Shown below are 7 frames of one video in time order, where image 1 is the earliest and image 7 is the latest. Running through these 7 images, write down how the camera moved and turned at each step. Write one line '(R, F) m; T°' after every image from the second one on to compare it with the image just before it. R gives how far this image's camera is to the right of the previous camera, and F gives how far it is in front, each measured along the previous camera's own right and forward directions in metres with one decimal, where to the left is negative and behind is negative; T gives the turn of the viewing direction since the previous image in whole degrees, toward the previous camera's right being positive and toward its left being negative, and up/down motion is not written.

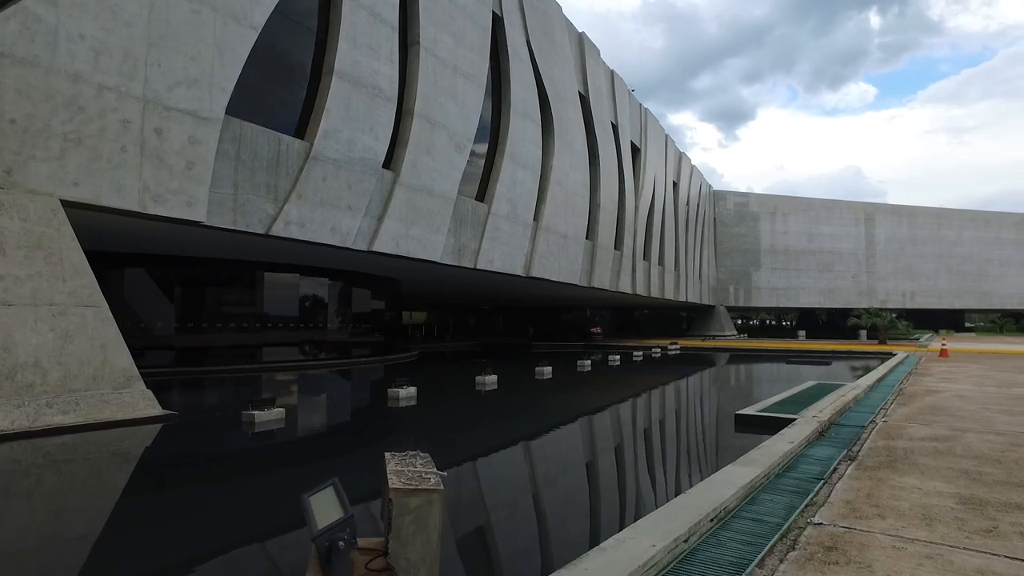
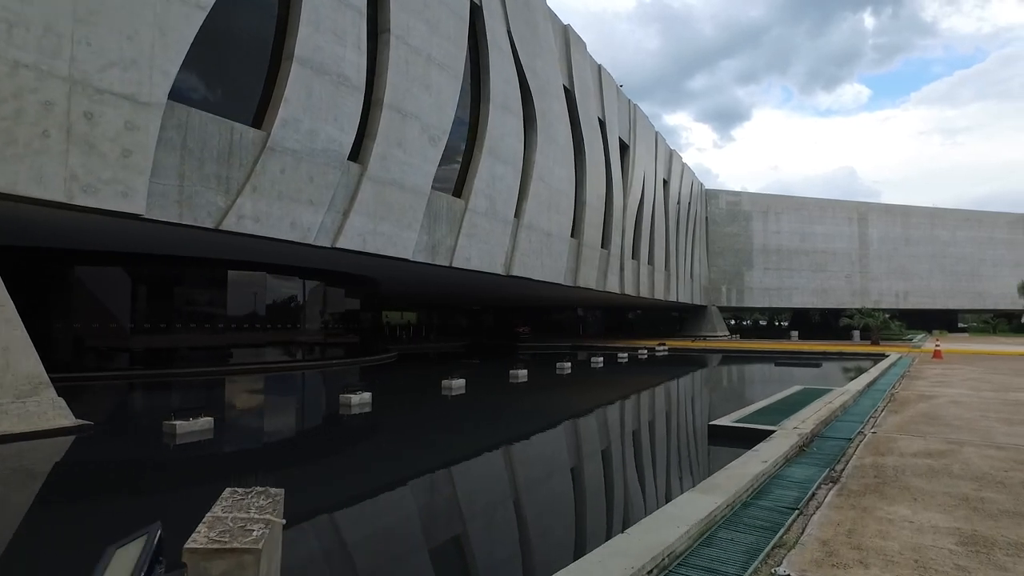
(+0.3, +0.5) m; 0°
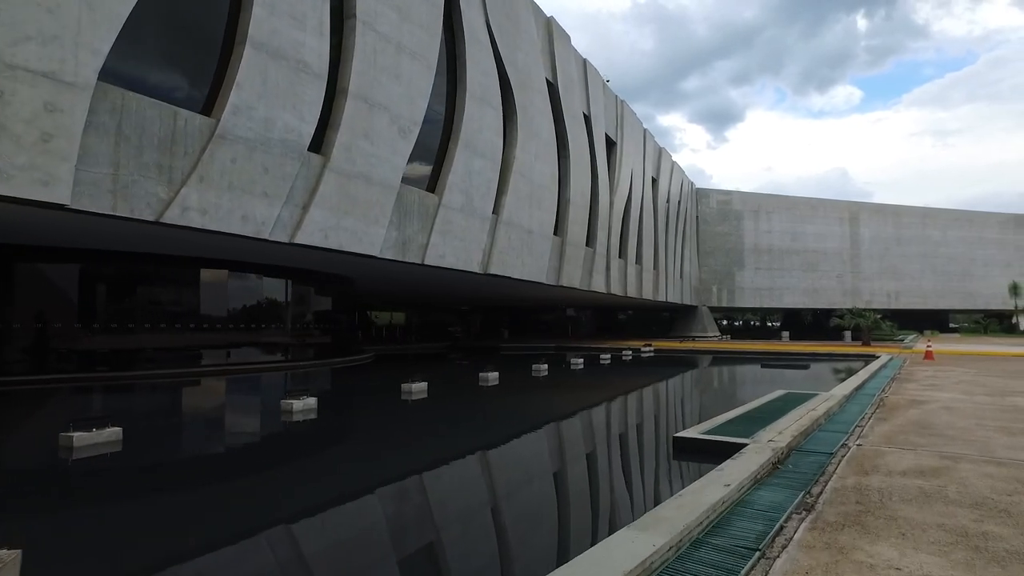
(+0.3, +0.5) m; 0°
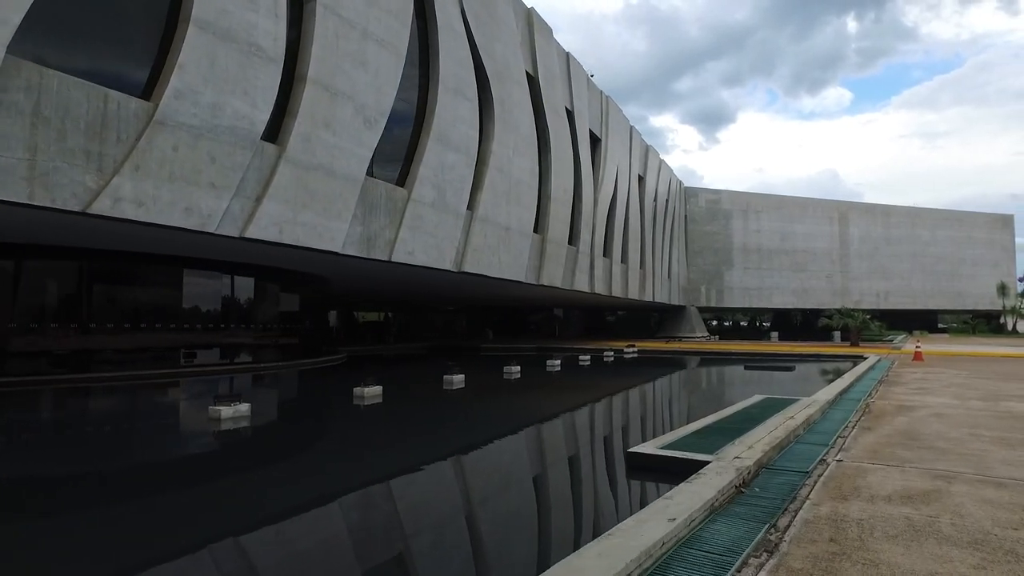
(+0.3, +0.5) m; +1°
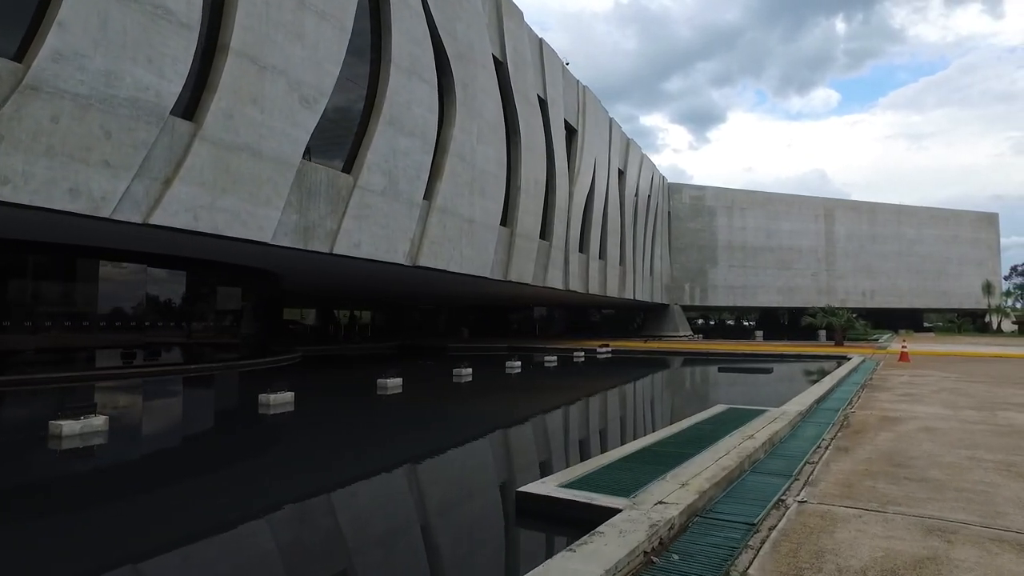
(+0.5, +0.9) m; +1°
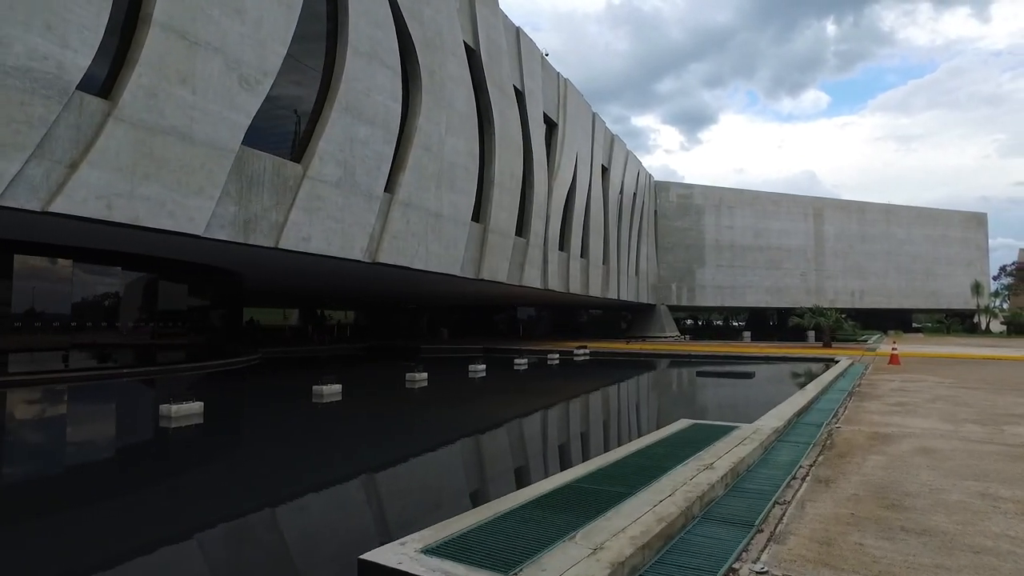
(+0.4, +0.8) m; +1°
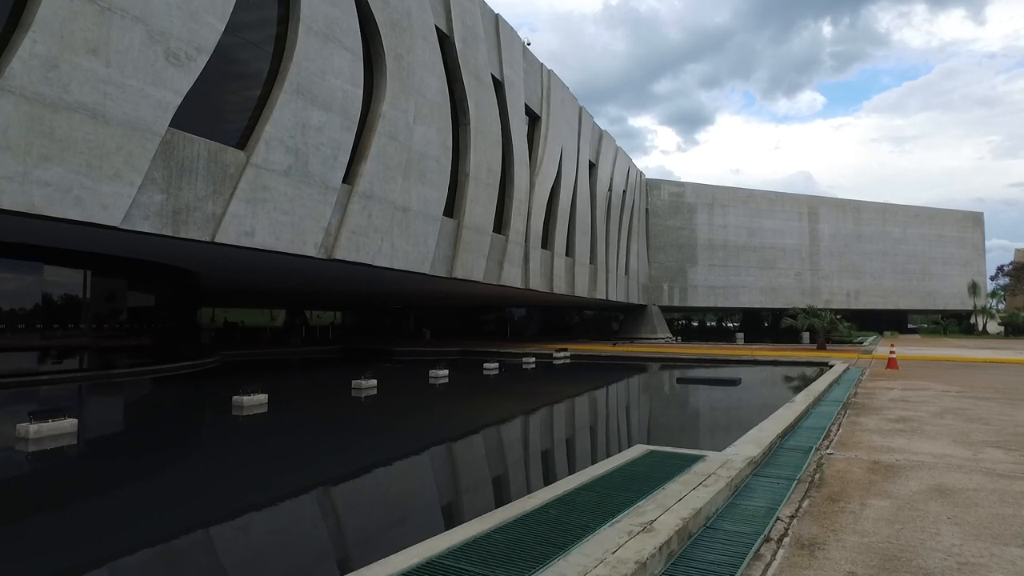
(+0.4, +0.9) m; 0°
